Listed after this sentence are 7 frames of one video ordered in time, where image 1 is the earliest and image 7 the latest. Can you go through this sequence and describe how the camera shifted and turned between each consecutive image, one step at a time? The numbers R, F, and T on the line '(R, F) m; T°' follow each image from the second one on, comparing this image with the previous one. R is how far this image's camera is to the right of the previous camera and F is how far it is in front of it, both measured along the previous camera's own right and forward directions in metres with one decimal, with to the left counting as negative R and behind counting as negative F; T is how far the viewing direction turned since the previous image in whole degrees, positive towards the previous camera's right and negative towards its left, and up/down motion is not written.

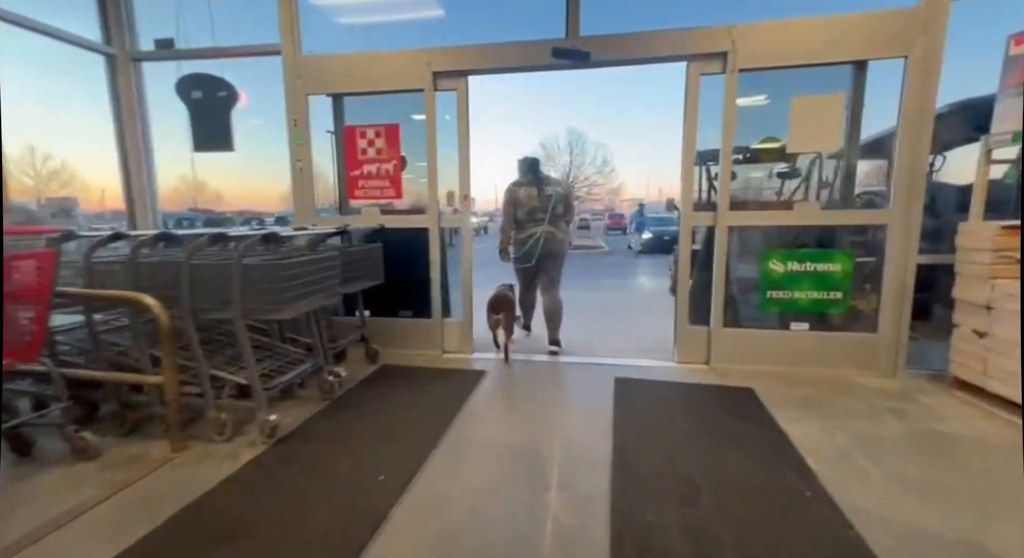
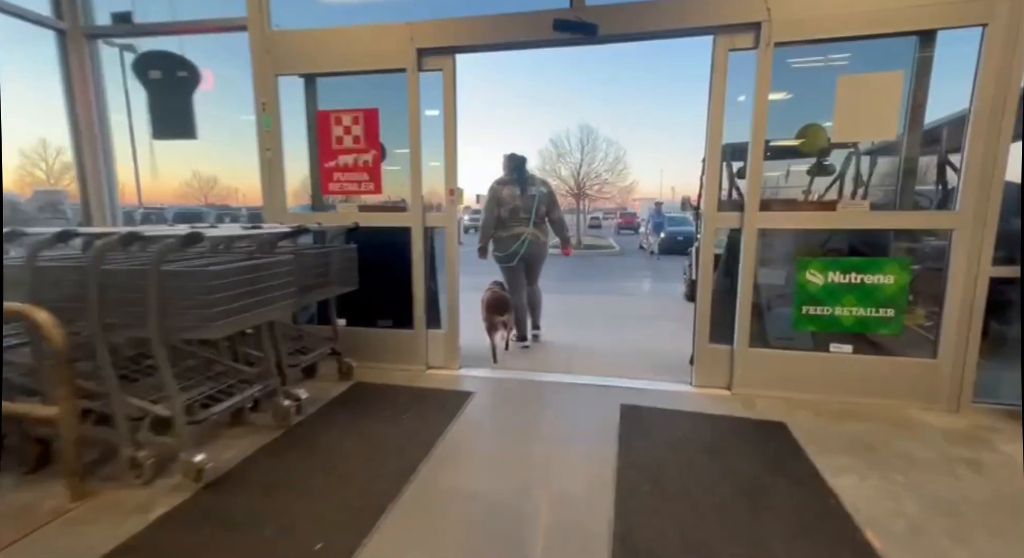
(+0.1, +0.4) m; -1°
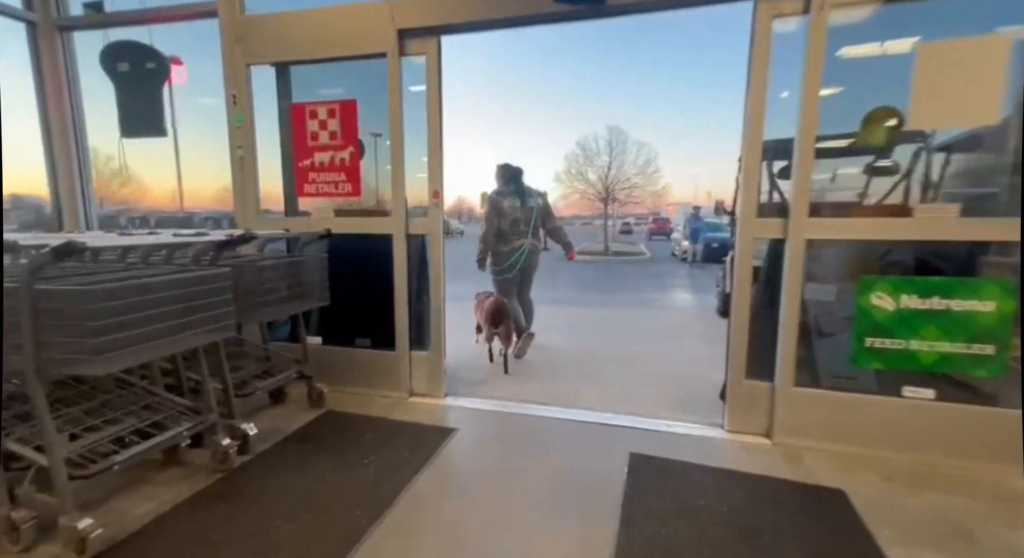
(+0.2, +0.5) m; -4°
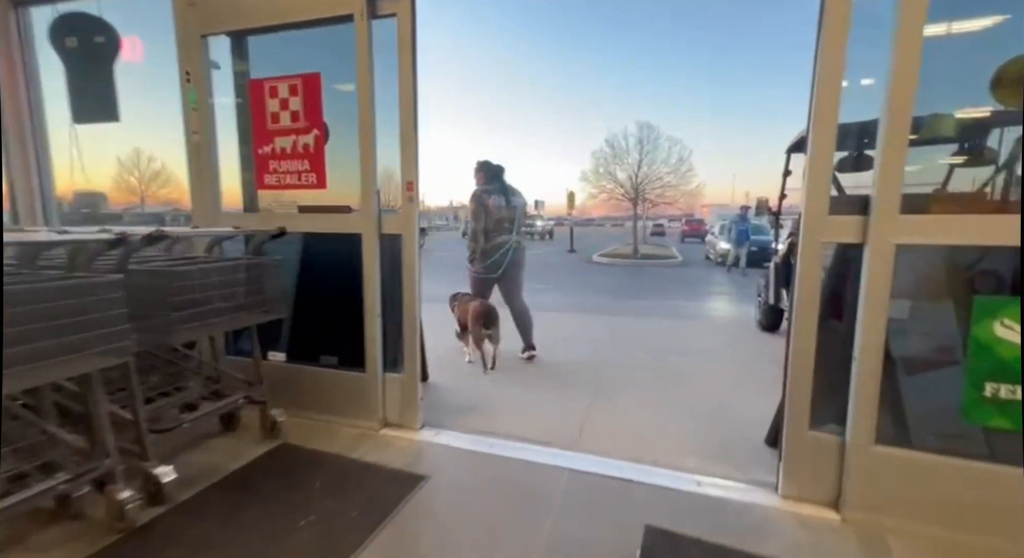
(+0.2, +0.5) m; -4°
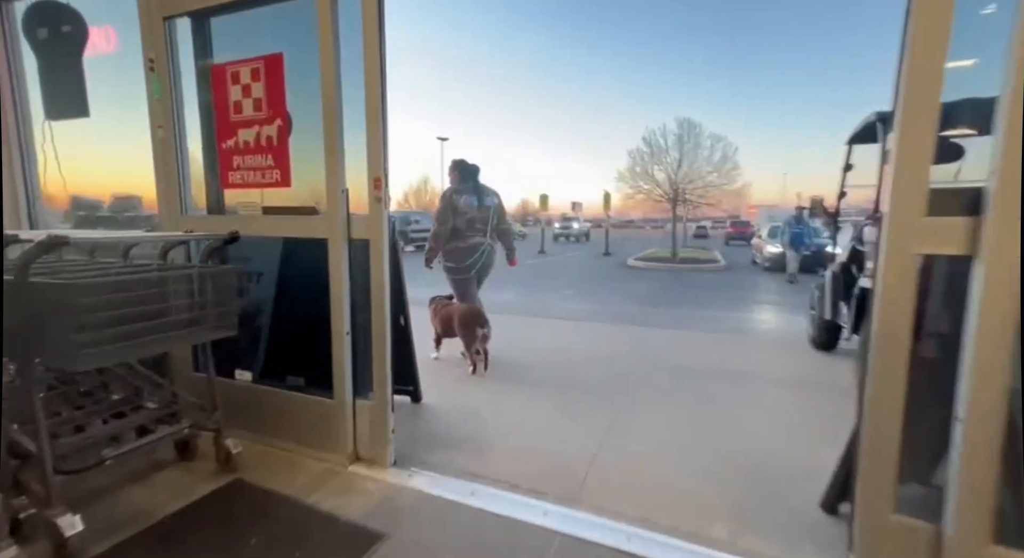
(+0.2, +0.4) m; -5°
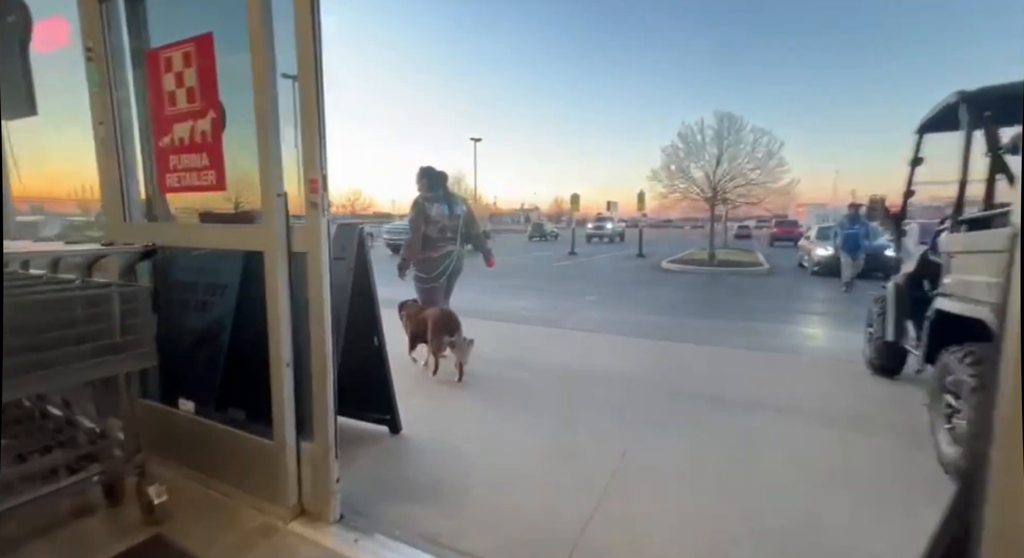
(+0.2, +0.4) m; -4°
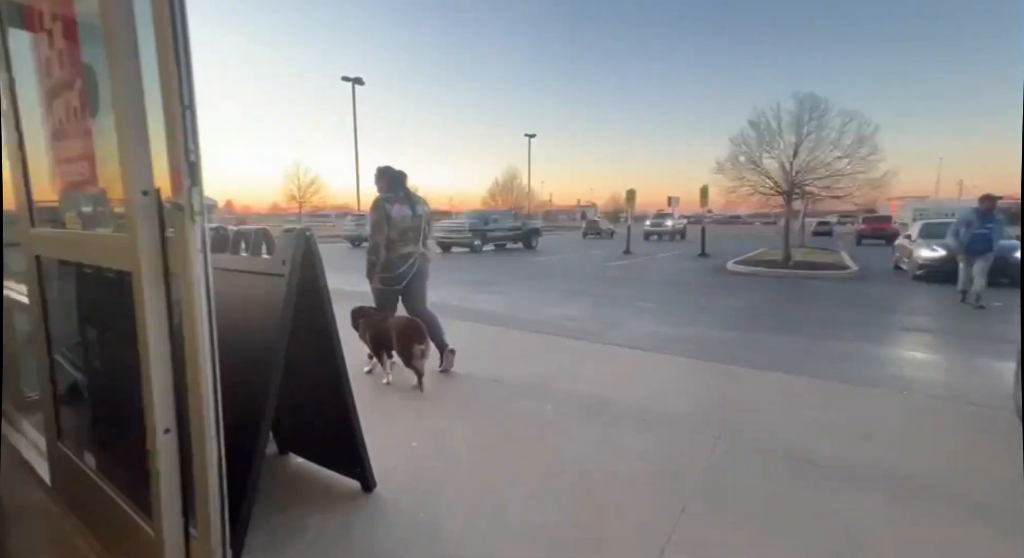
(+0.2, +0.6) m; -7°
